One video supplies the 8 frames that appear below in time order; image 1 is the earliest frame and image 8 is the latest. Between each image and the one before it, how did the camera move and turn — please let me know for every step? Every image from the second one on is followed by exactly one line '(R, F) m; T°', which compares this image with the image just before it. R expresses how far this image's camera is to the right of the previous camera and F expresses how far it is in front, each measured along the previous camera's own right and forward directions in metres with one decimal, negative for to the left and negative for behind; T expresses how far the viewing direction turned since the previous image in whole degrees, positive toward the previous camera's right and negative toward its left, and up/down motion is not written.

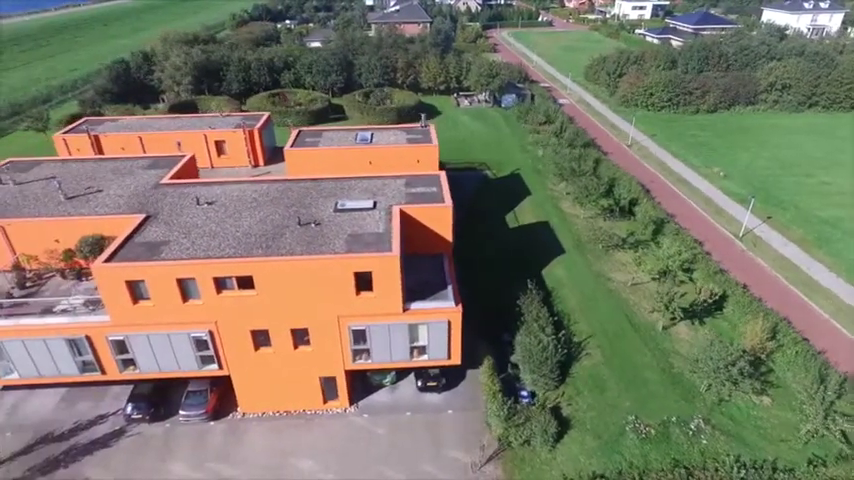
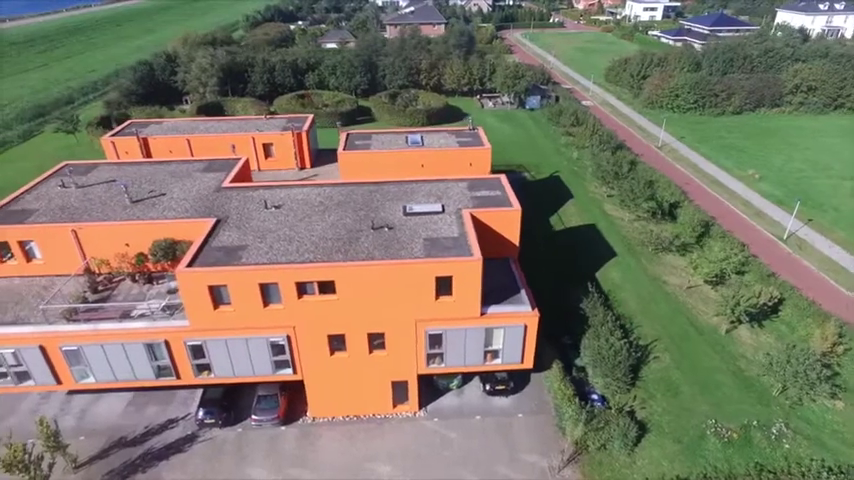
(-3.3, 0.0) m; 0°
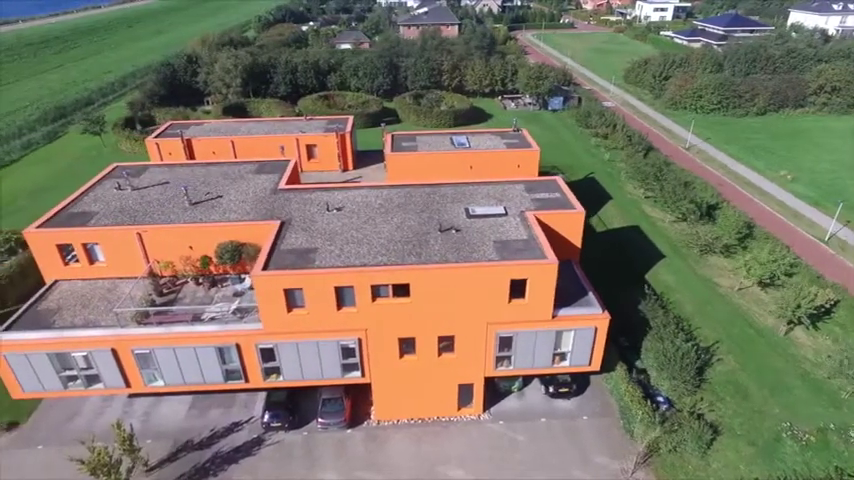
(-3.1, +0.1) m; 0°
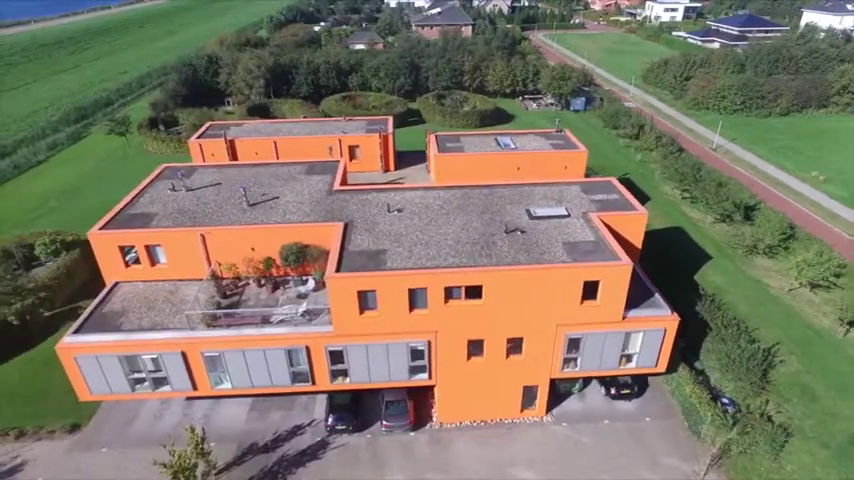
(-3.0, +0.1) m; 0°
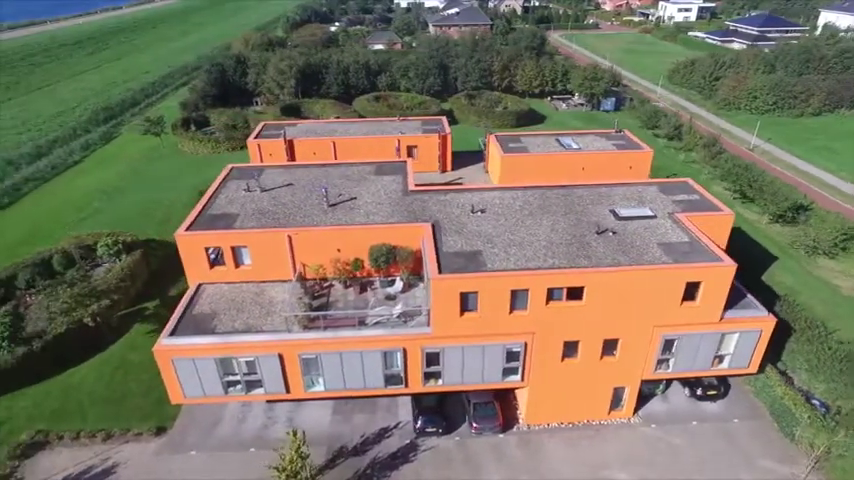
(-4.1, +0.2) m; 0°
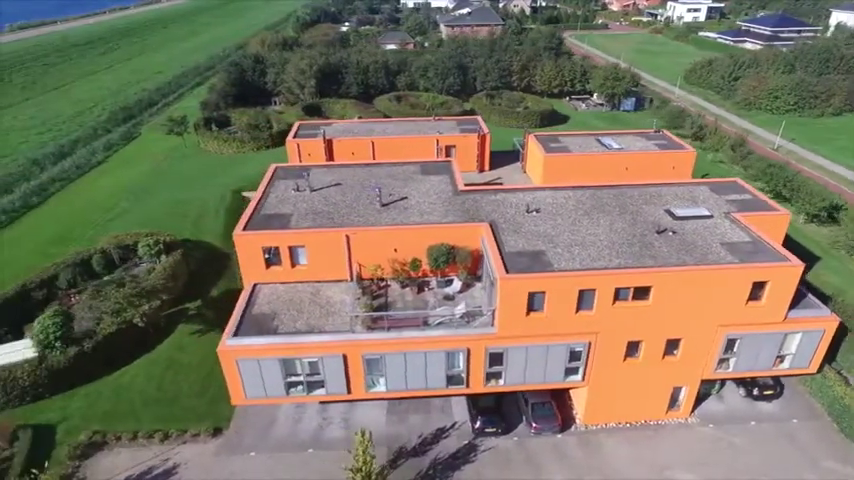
(-2.7, +0.1) m; 0°
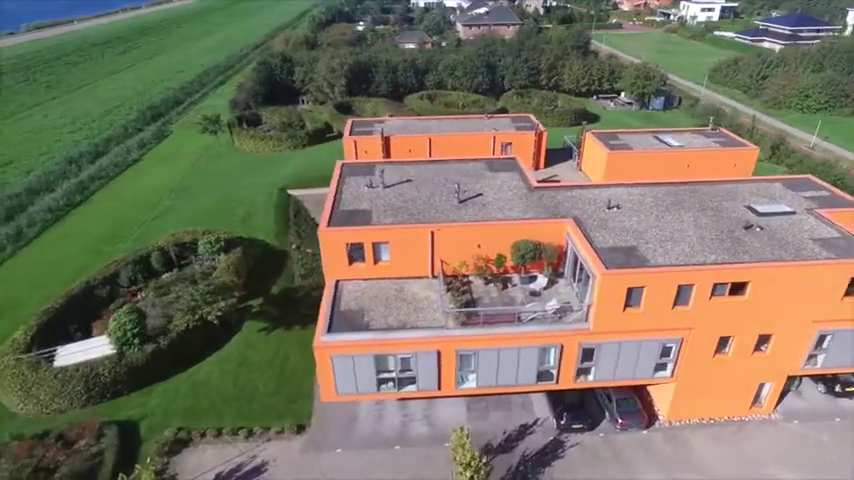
(-3.9, +0.1) m; 0°
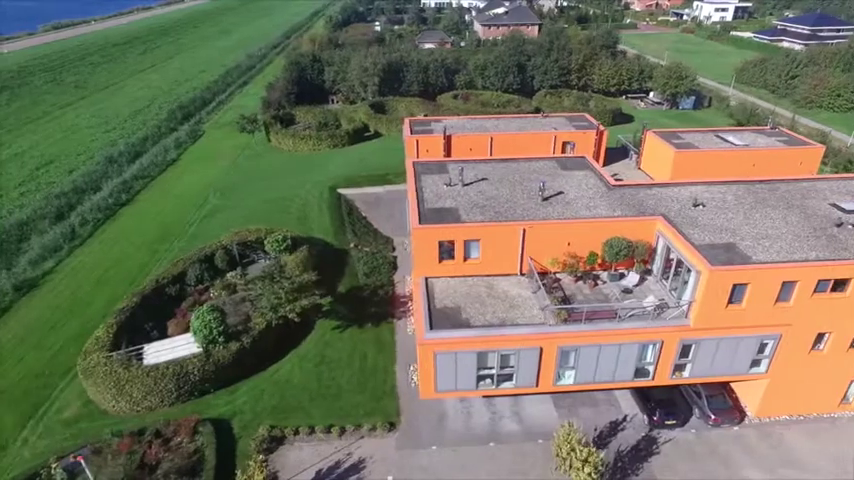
(-4.2, -0.1) m; 0°
